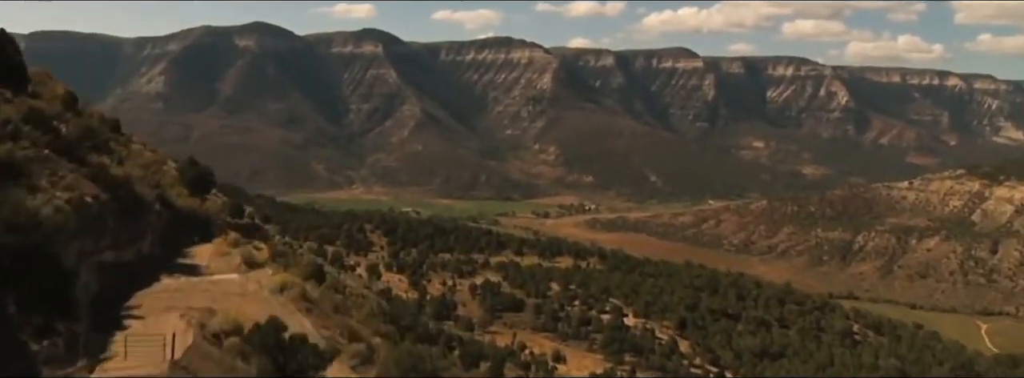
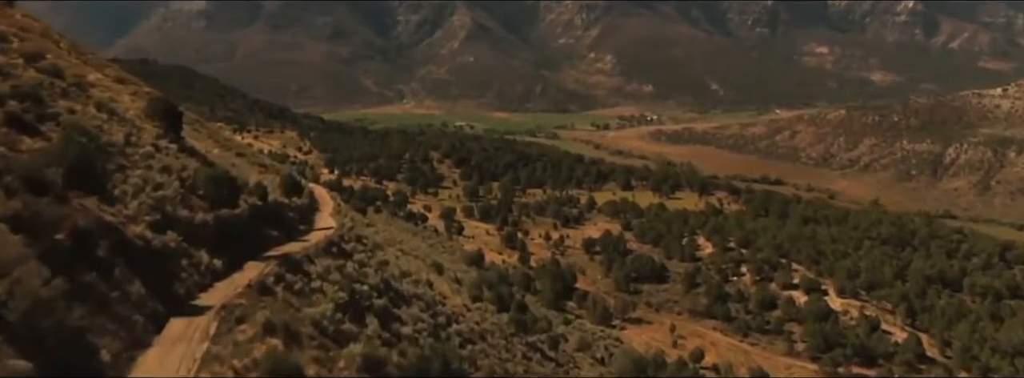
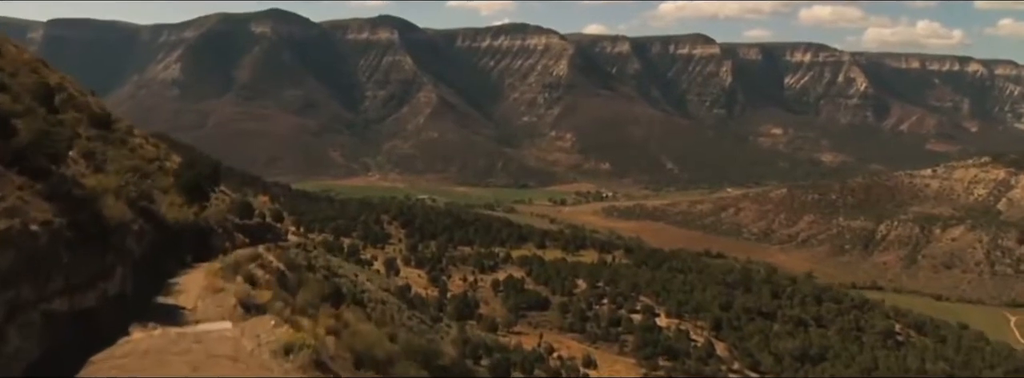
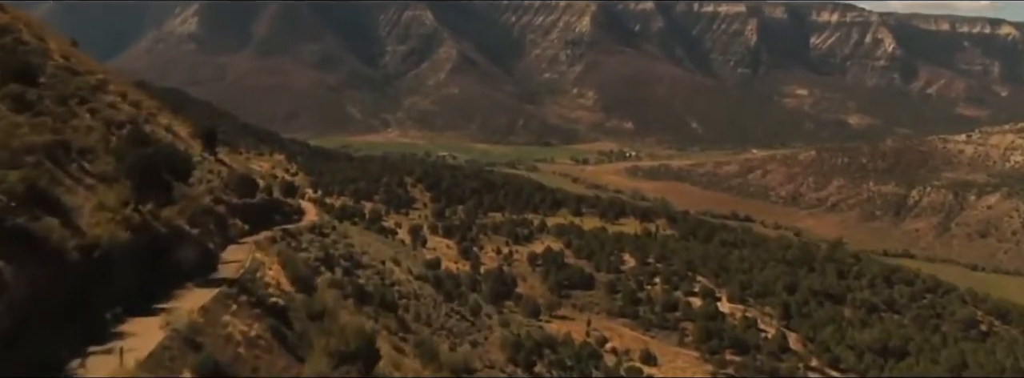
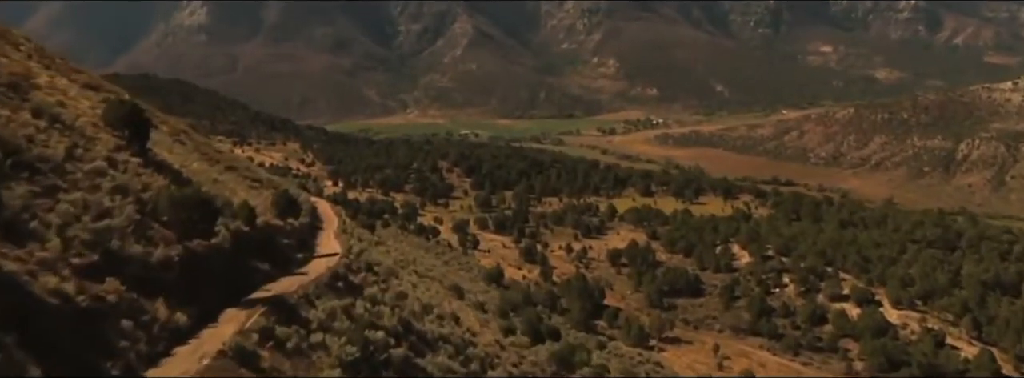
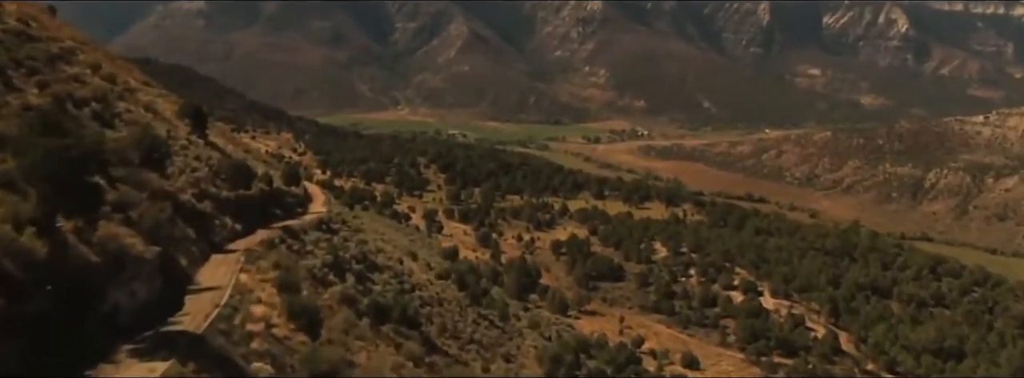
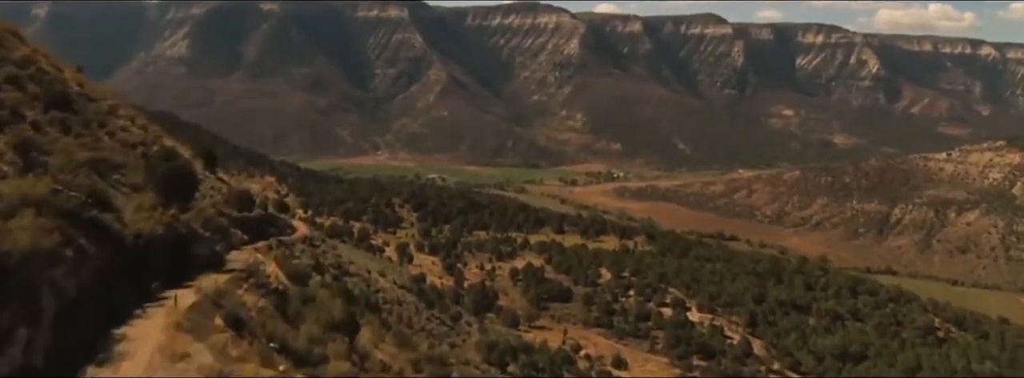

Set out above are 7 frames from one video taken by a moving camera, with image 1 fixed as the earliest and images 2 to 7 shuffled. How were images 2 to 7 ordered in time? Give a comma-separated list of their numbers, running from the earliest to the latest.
3, 7, 4, 6, 2, 5
